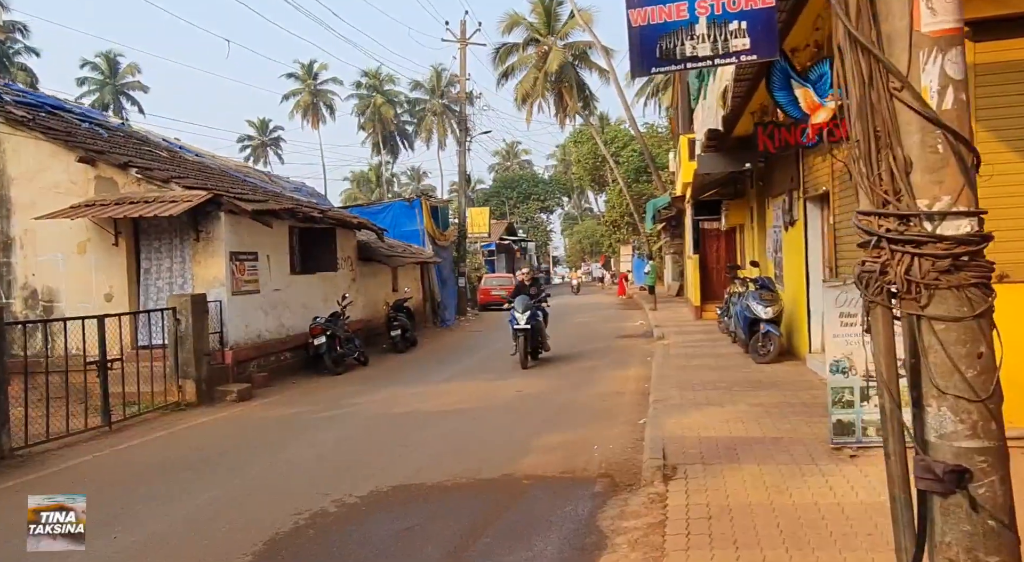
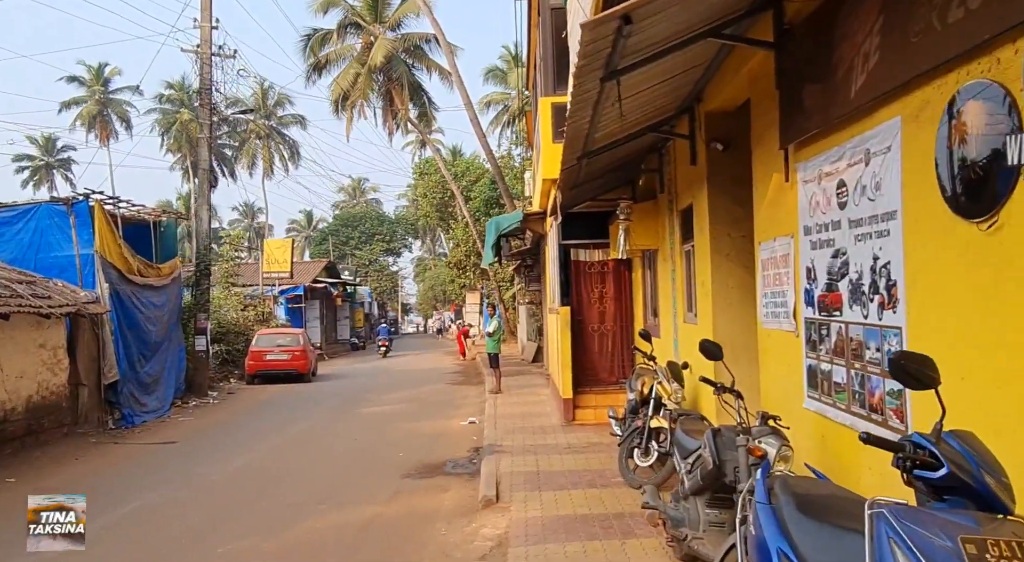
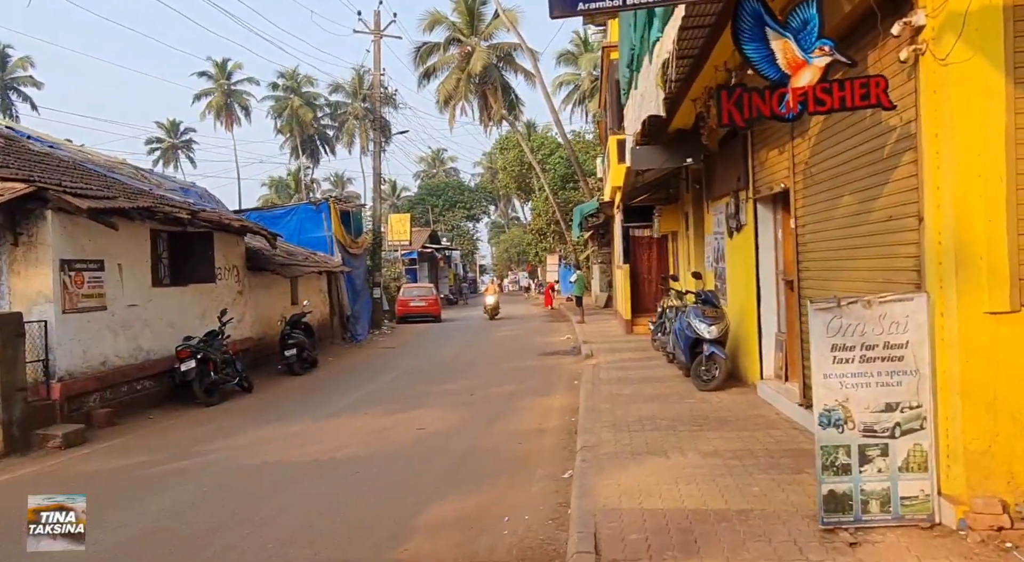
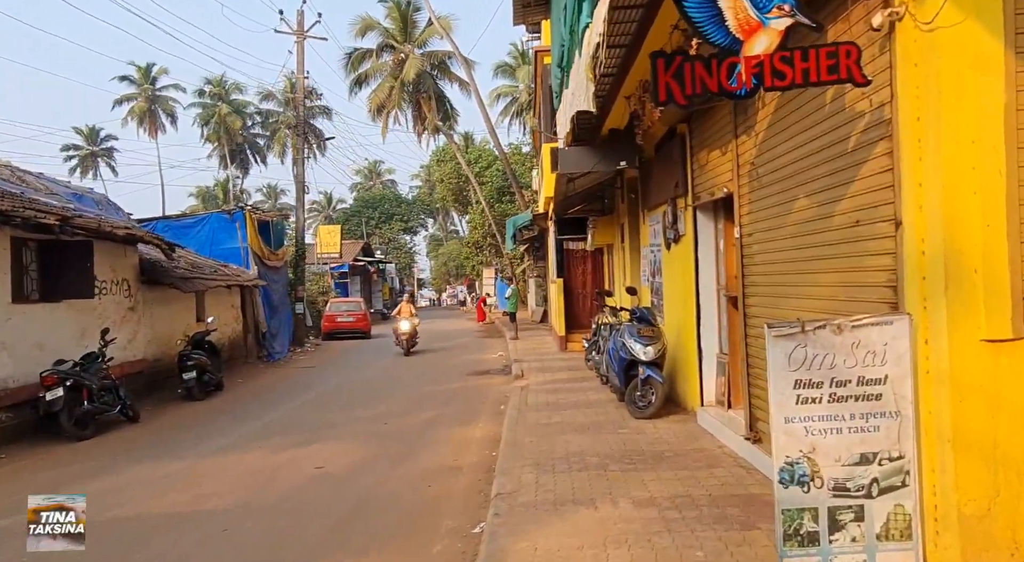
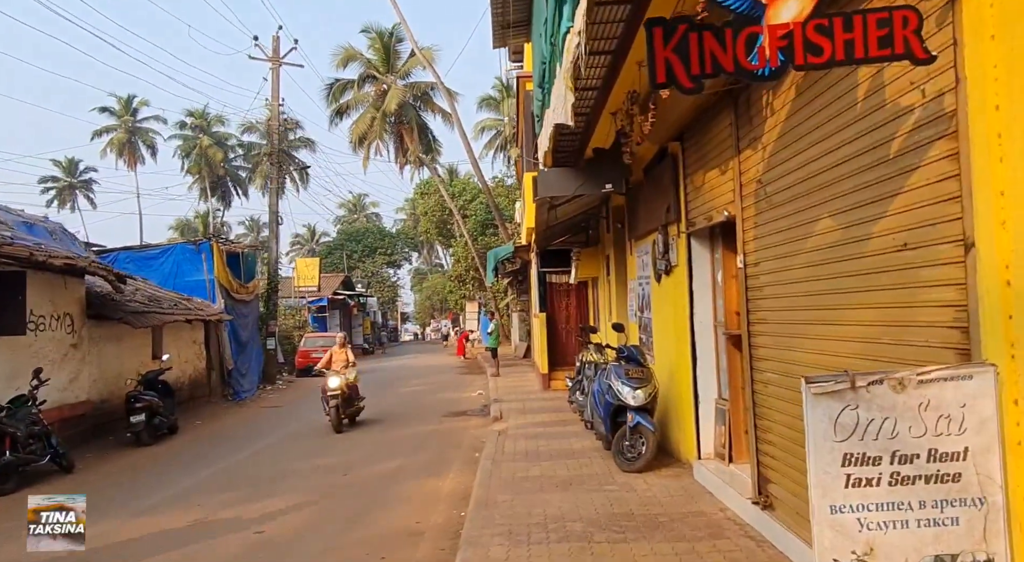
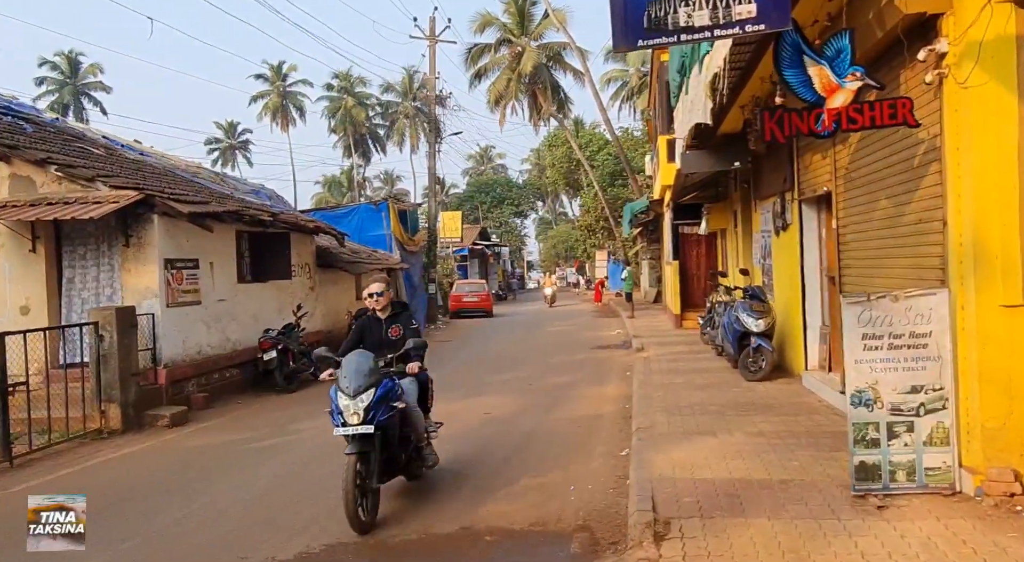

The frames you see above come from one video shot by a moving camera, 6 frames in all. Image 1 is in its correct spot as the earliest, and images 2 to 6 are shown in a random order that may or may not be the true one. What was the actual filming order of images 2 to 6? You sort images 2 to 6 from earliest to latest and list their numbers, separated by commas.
6, 3, 4, 5, 2
